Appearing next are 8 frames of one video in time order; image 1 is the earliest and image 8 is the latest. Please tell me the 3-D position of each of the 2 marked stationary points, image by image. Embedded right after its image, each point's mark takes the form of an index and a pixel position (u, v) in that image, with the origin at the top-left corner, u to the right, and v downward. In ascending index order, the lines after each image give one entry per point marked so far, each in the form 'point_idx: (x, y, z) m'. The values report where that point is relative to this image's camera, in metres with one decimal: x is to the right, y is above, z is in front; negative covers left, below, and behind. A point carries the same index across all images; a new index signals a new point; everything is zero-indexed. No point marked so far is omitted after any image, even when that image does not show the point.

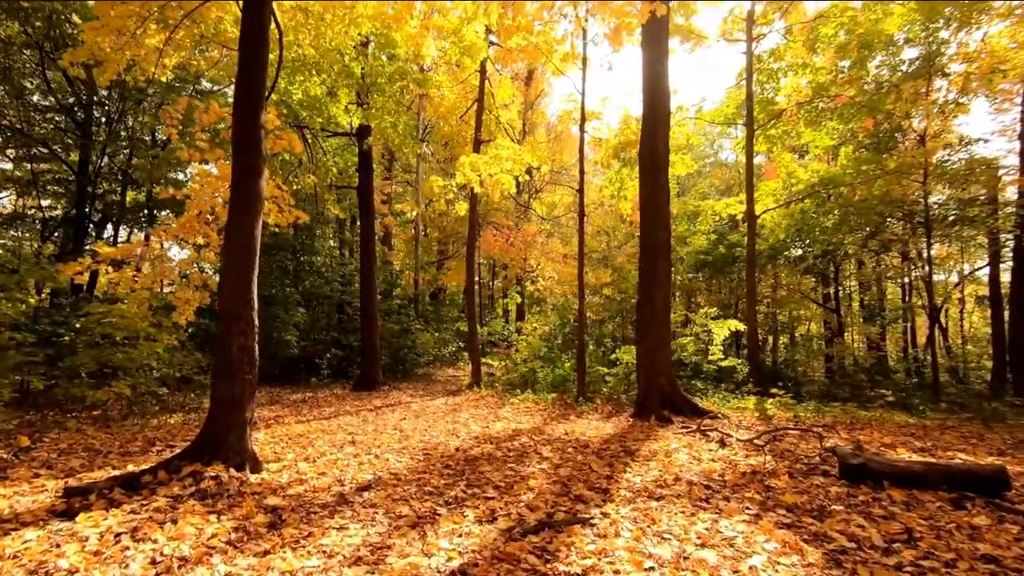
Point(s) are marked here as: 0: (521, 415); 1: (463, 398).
0: (+0.2, -2.3, +8.7) m
1: (-1.0, -2.4, +10.6) m
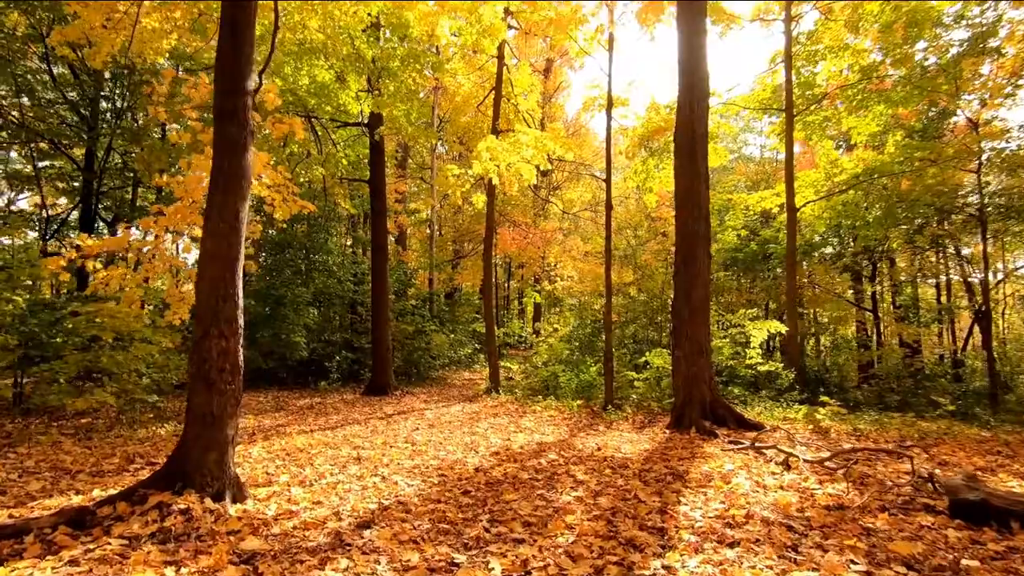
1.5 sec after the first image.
0: (+0.5, -2.2, +7.9) m
1: (-0.6, -2.3, +9.8) m
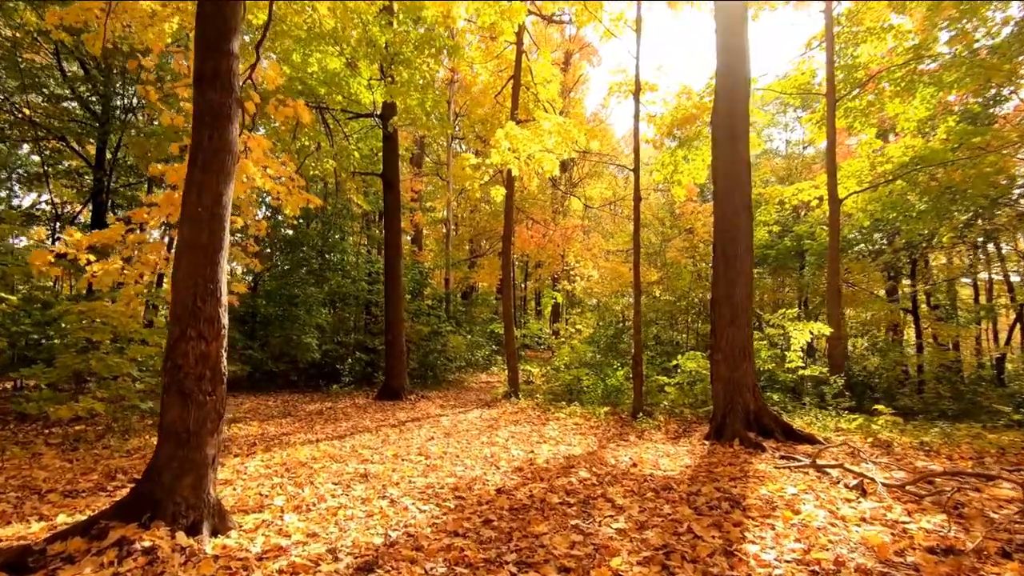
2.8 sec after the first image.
0: (+0.9, -2.2, +7.3) m
1: (-0.2, -2.3, +9.2) m
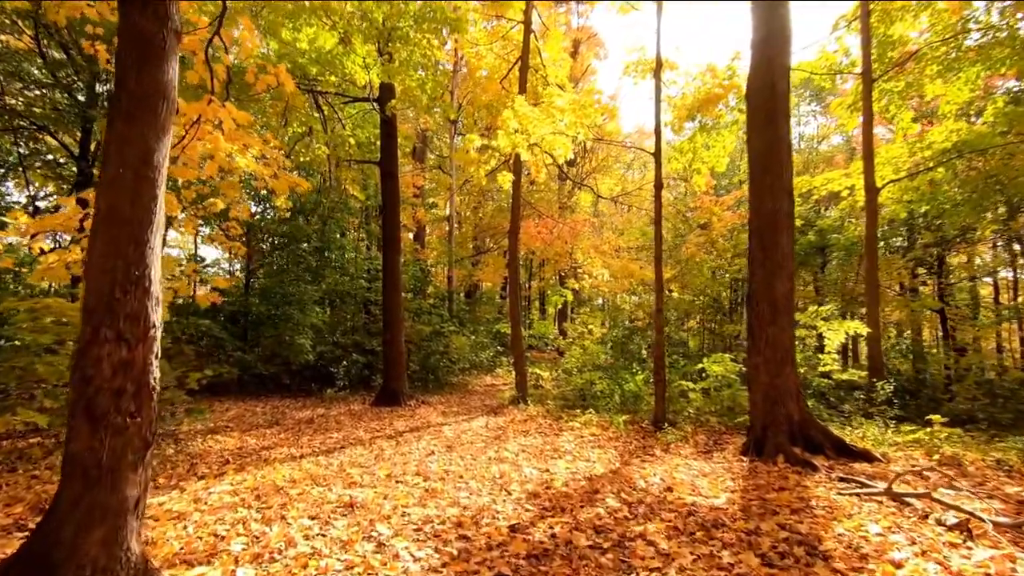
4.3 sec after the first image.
0: (+1.0, -2.1, +6.5) m
1: (-0.1, -2.2, +8.4) m
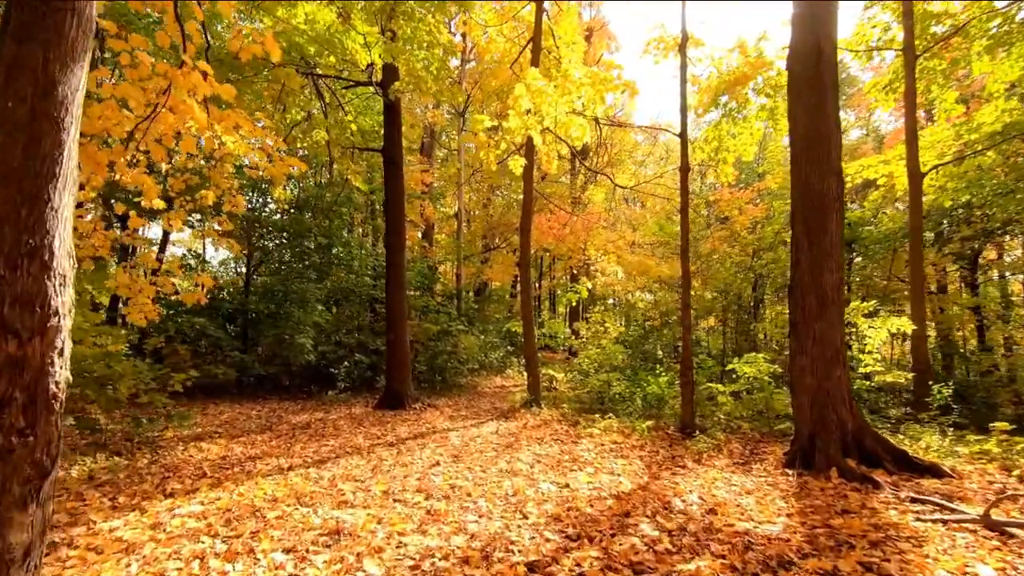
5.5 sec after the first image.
0: (+1.2, -2.0, +5.8) m
1: (+0.1, -2.1, +7.8) m
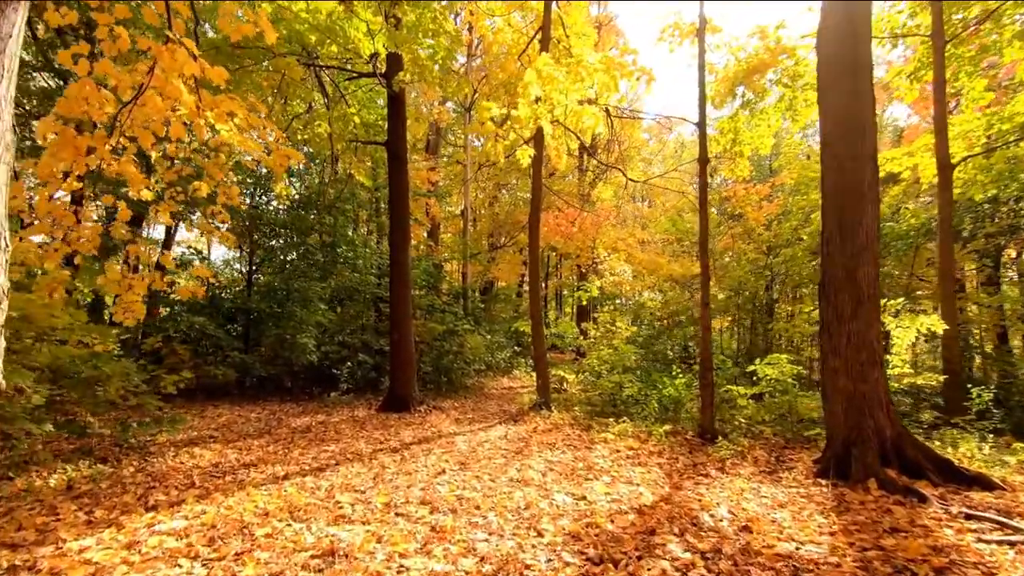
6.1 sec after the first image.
0: (+1.3, -2.0, +5.4) m
1: (+0.3, -2.1, +7.4) m
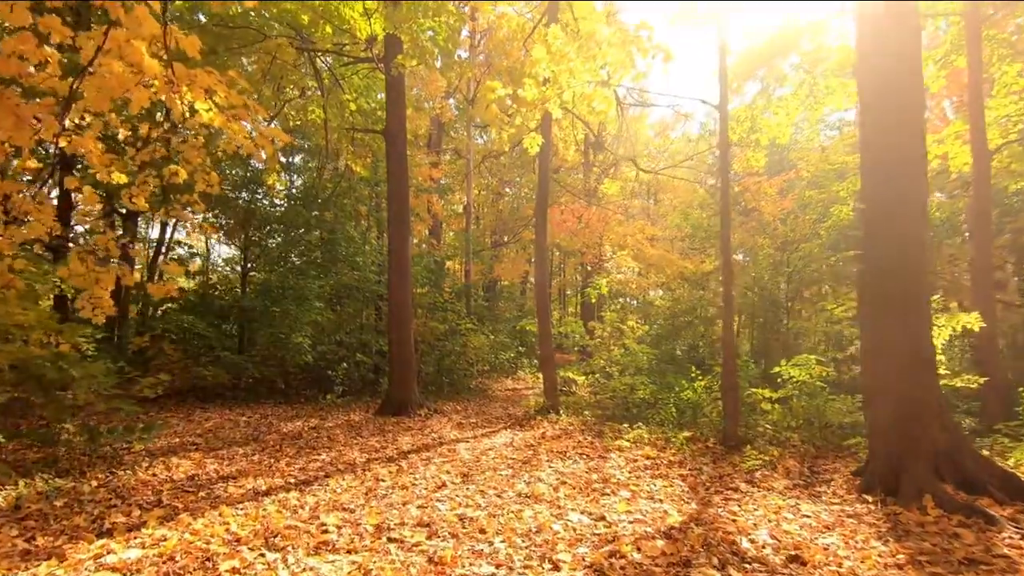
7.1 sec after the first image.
0: (+1.4, -1.9, +4.9) m
1: (+0.4, -2.0, +6.9) m
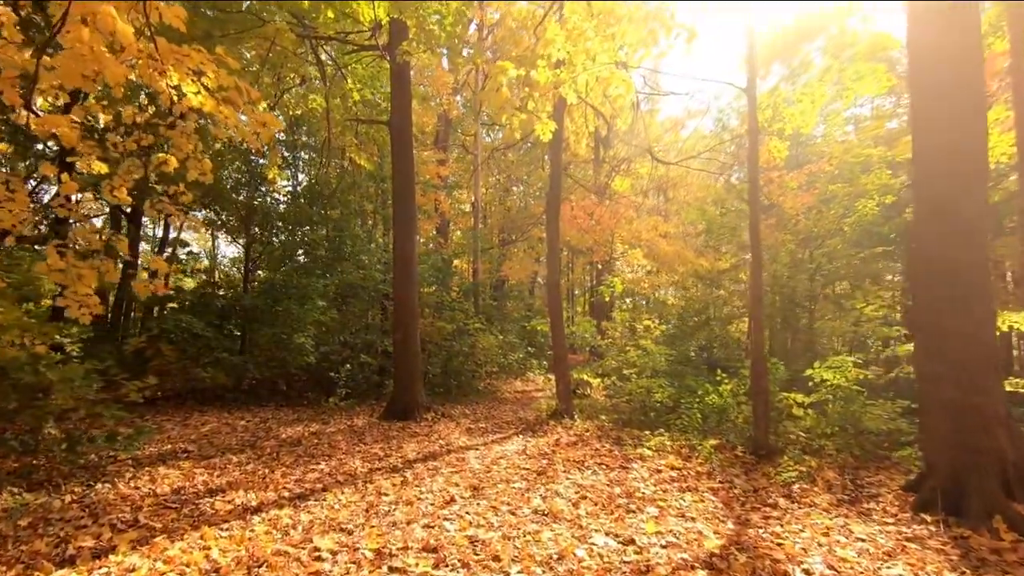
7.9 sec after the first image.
0: (+1.5, -1.9, +4.5) m
1: (+0.5, -2.0, +6.5) m
